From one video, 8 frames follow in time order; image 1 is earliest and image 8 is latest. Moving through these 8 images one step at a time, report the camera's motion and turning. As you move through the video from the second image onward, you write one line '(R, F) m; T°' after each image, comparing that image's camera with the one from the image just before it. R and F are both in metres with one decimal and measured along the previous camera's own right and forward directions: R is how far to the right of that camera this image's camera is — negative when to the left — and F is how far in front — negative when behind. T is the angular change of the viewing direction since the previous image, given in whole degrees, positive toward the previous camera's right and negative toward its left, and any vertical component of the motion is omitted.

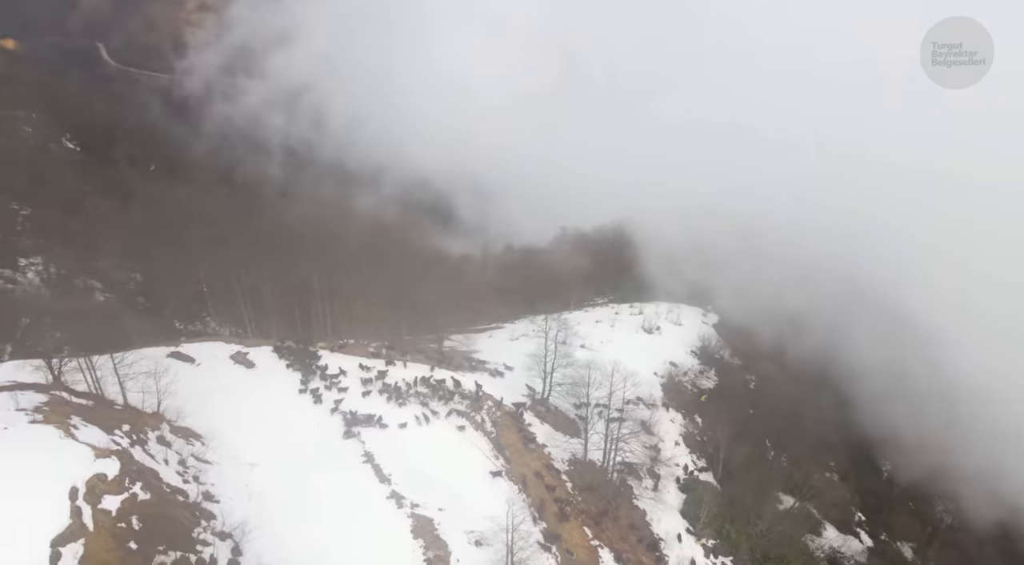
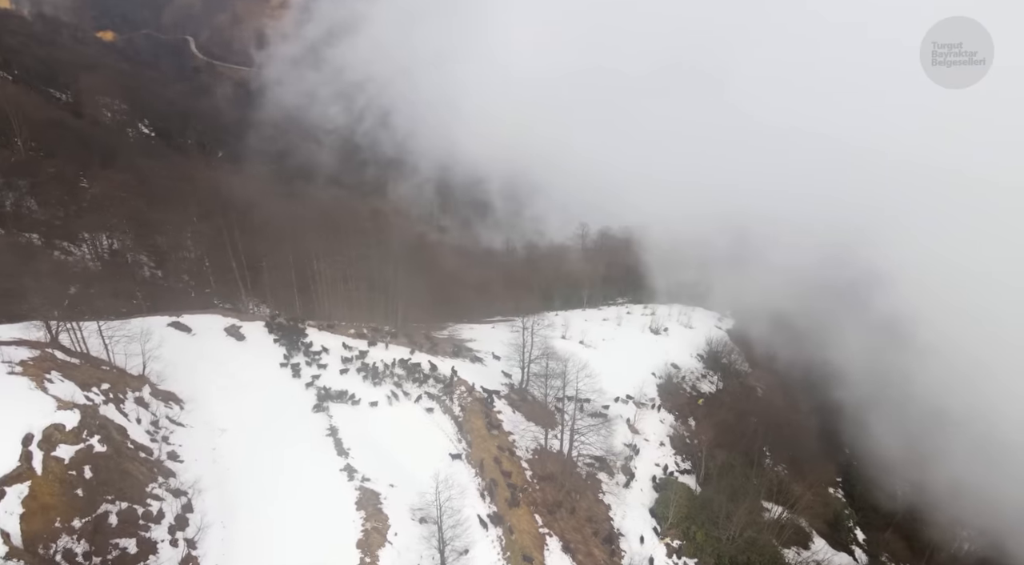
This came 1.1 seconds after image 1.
(+7.3, -0.2) m; -5°
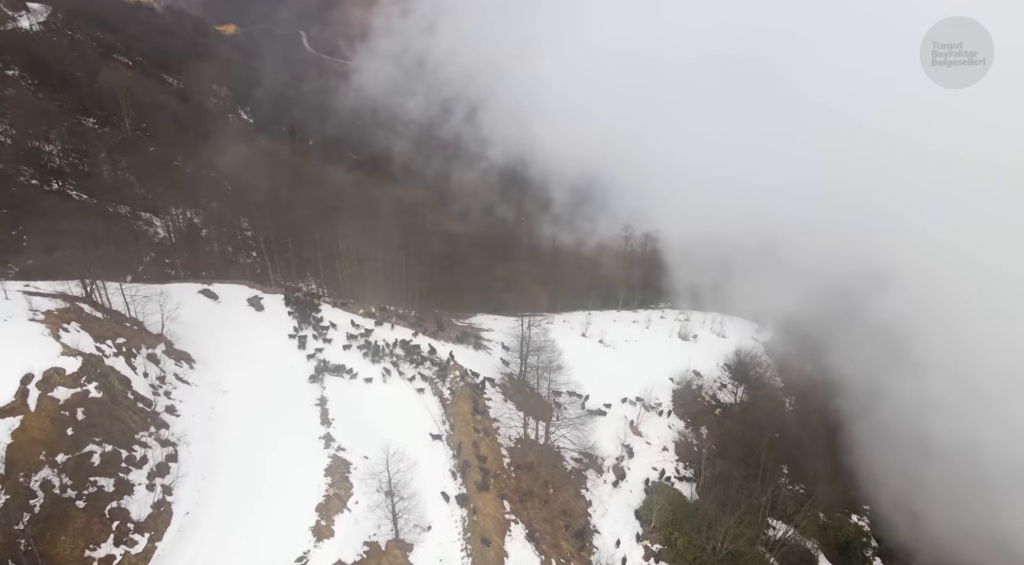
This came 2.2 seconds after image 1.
(+7.5, 0.0) m; -7°
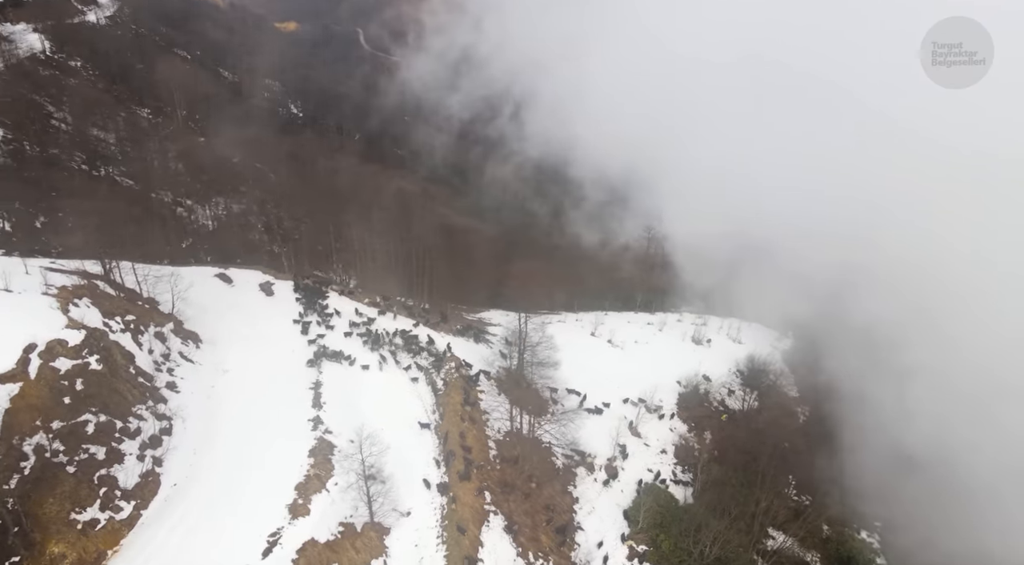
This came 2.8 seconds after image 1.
(+4.2, -0.2) m; -4°
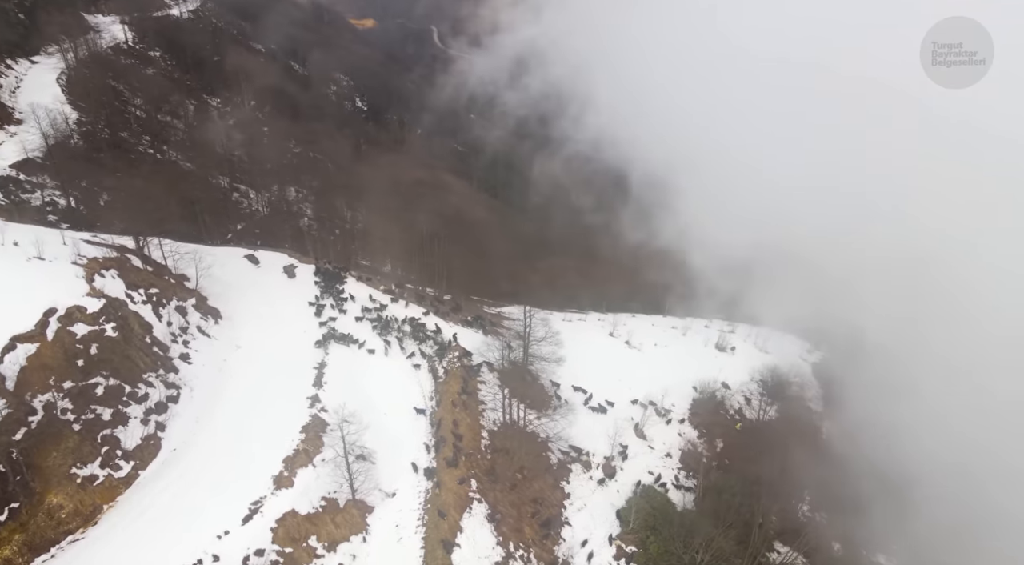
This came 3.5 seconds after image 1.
(+4.9, -0.2) m; -5°
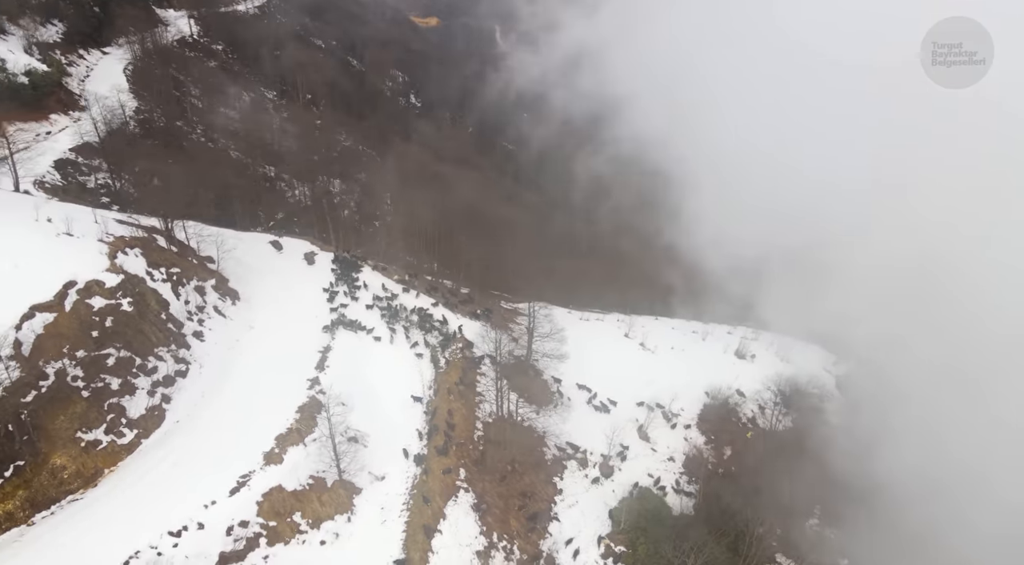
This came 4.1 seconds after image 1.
(+4.3, -0.3) m; -4°
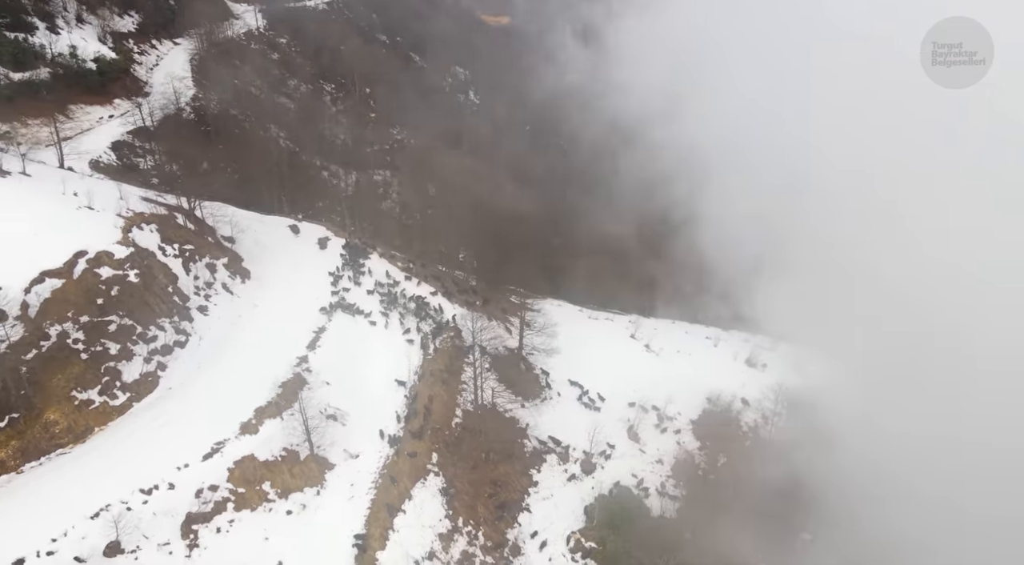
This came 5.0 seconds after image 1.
(+6.2, -0.4) m; -5°
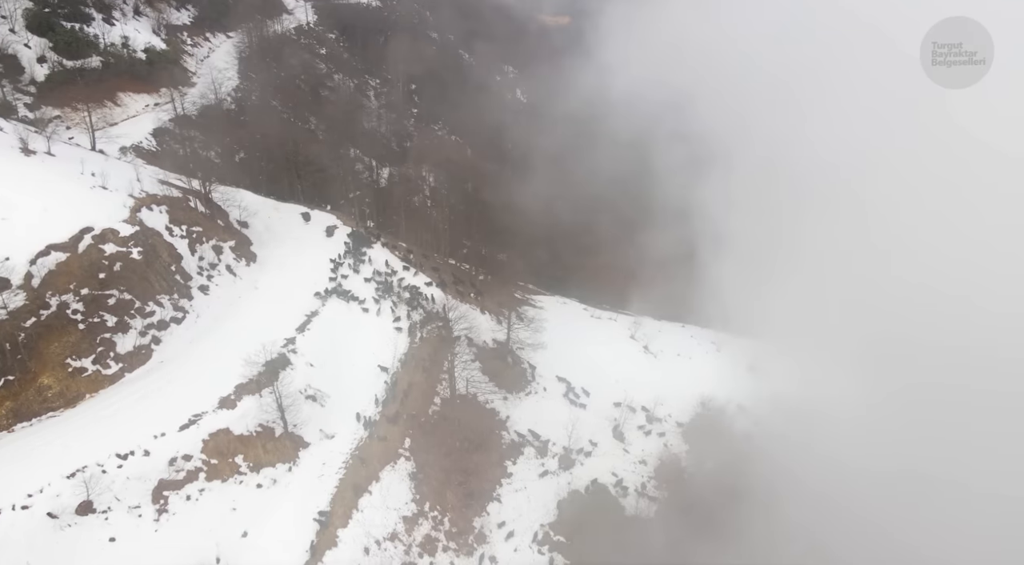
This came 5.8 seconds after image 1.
(+5.6, -0.4) m; -4°
